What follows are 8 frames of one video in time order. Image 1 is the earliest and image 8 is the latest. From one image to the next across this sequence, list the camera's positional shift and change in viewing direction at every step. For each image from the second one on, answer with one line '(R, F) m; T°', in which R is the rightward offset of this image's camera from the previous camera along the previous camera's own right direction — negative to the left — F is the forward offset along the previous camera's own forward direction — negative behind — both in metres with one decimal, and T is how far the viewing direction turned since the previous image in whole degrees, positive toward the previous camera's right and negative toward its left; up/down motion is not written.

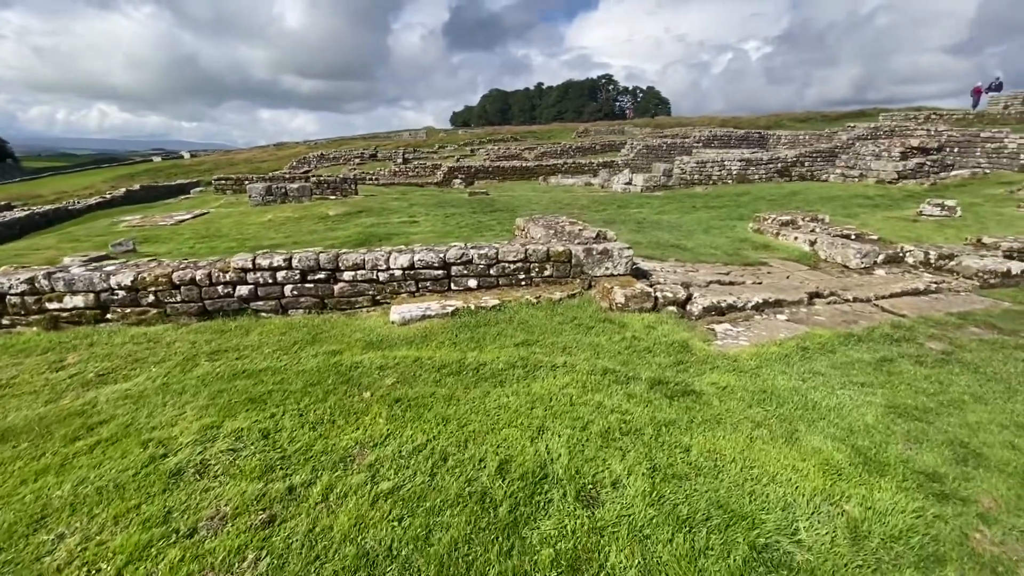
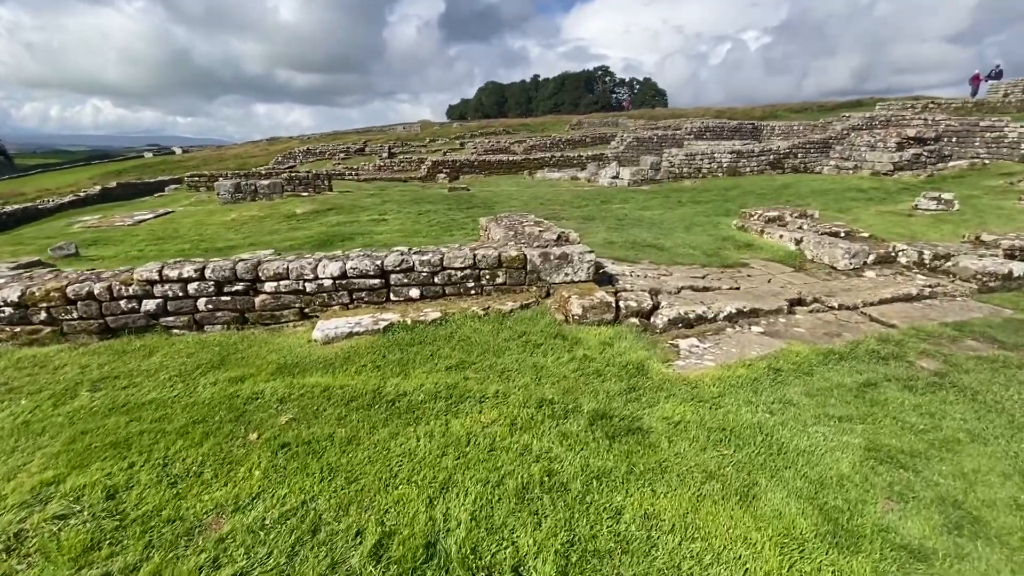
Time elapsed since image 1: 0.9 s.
(+0.6, +0.6) m; 0°
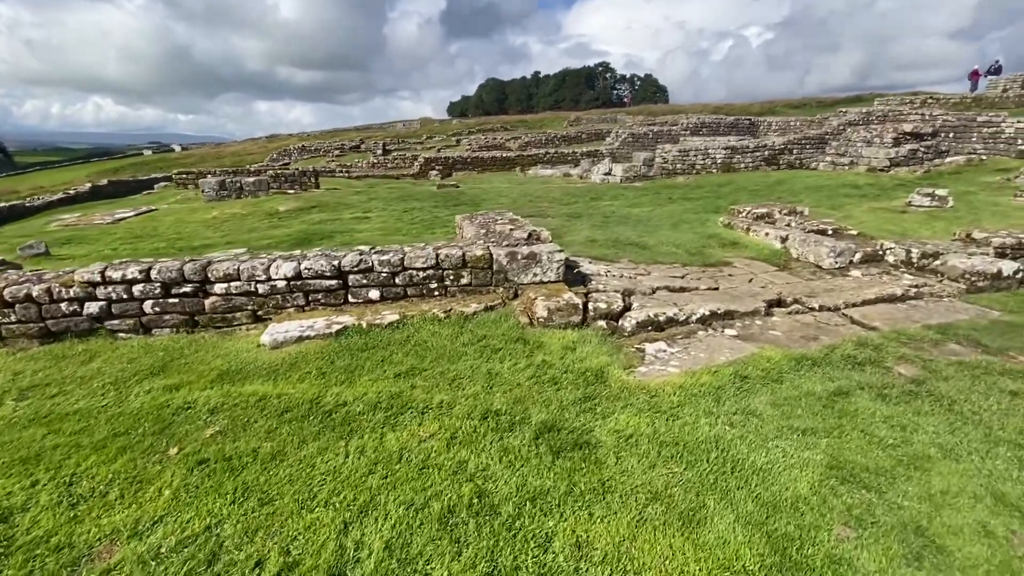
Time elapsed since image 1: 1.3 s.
(+0.4, +0.2) m; 0°
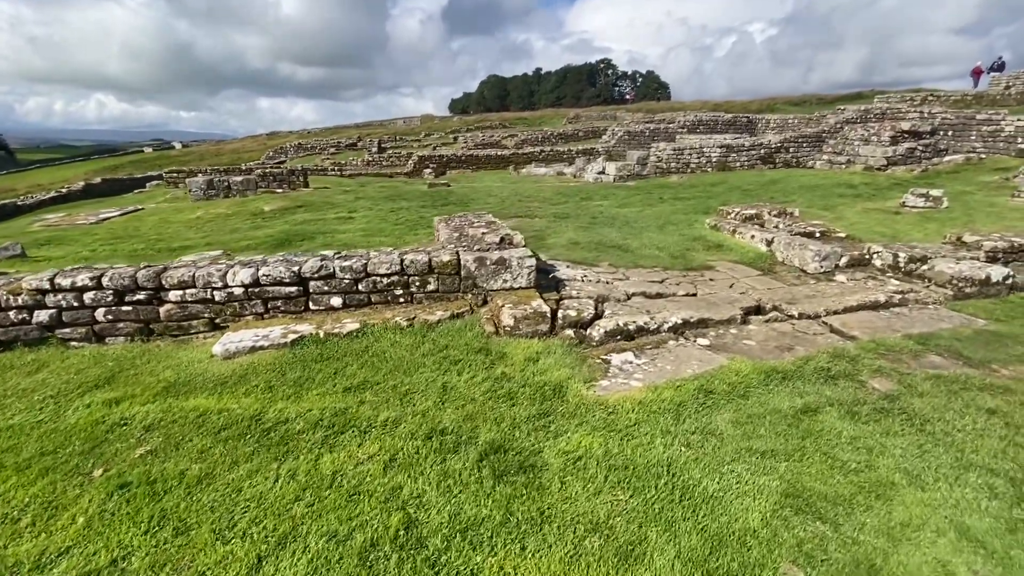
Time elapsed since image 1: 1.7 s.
(+0.4, +0.2) m; 0°
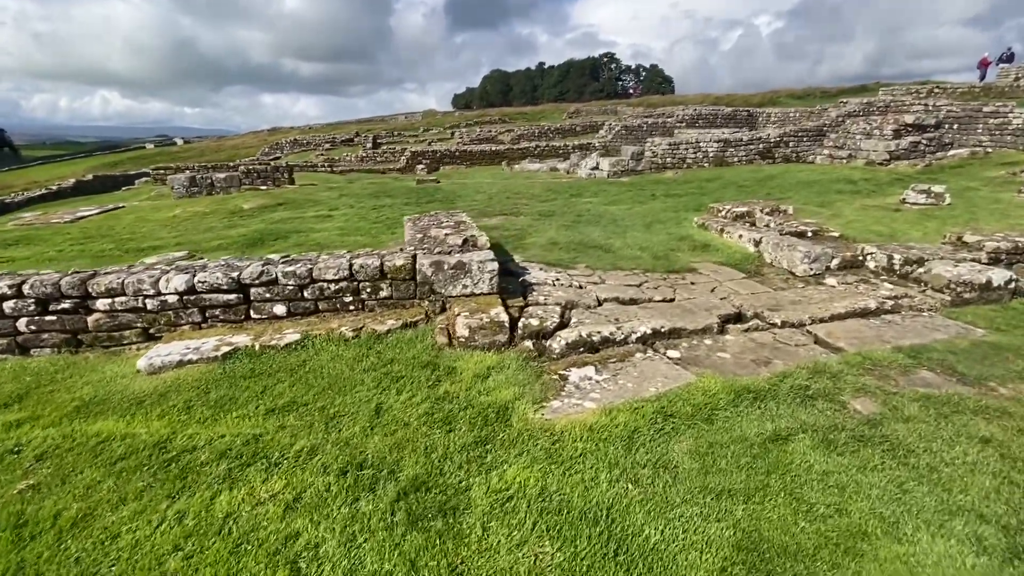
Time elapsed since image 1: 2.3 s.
(+0.4, +0.4) m; 0°
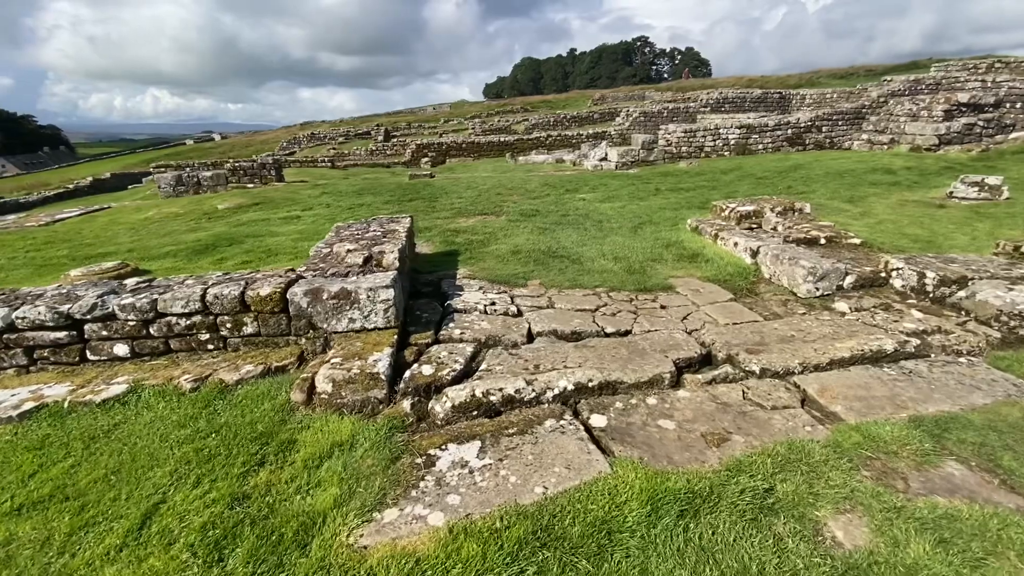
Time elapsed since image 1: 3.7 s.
(+1.0, +1.1) m; -4°
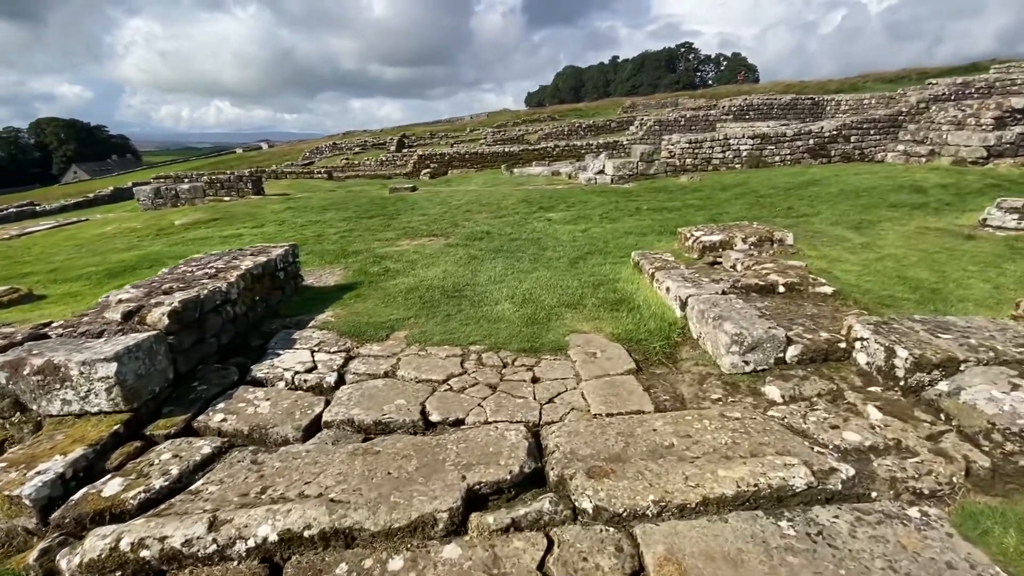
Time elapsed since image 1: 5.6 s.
(+1.6, +1.1) m; -5°
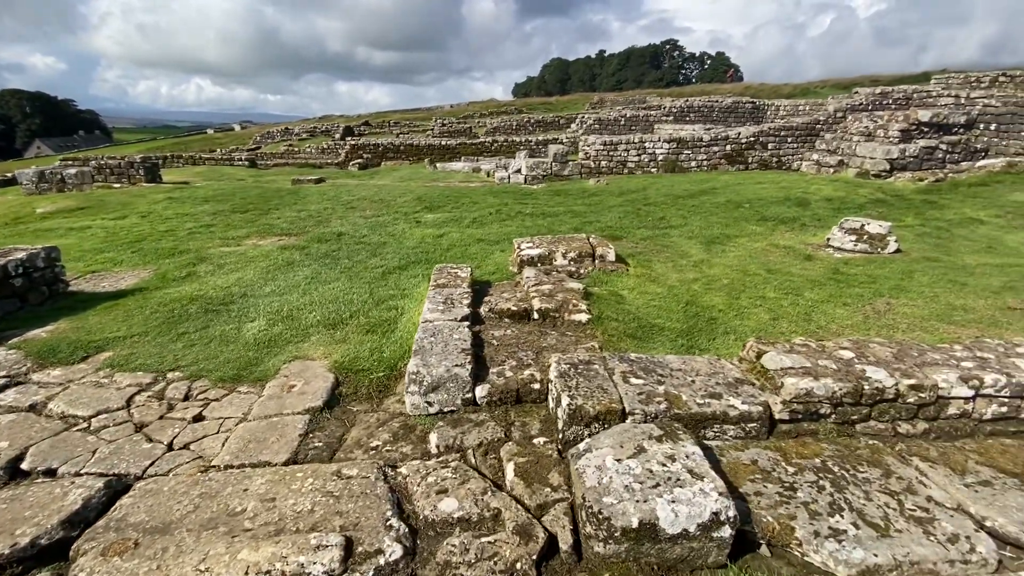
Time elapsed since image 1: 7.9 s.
(+2.1, +0.3) m; +2°
